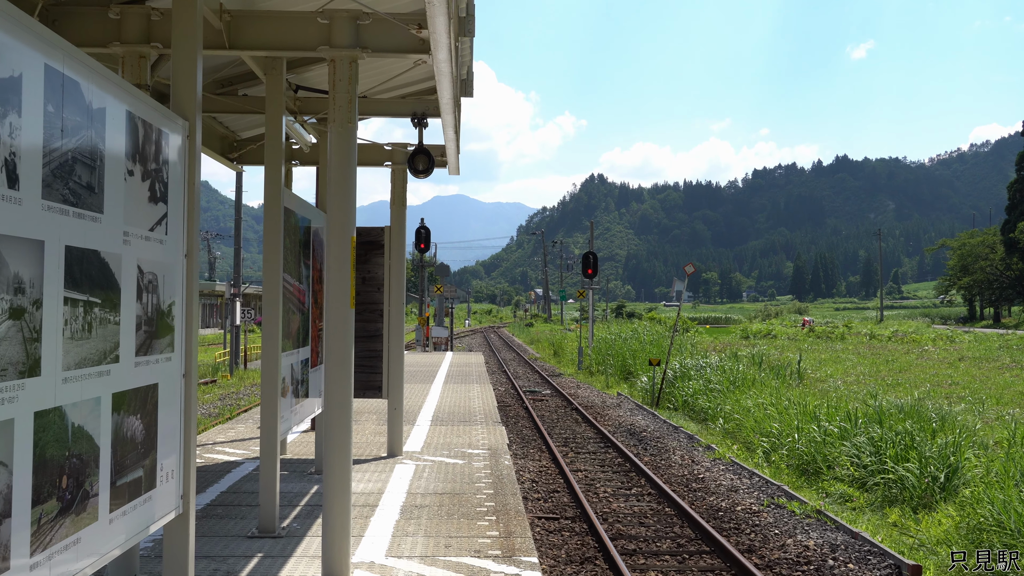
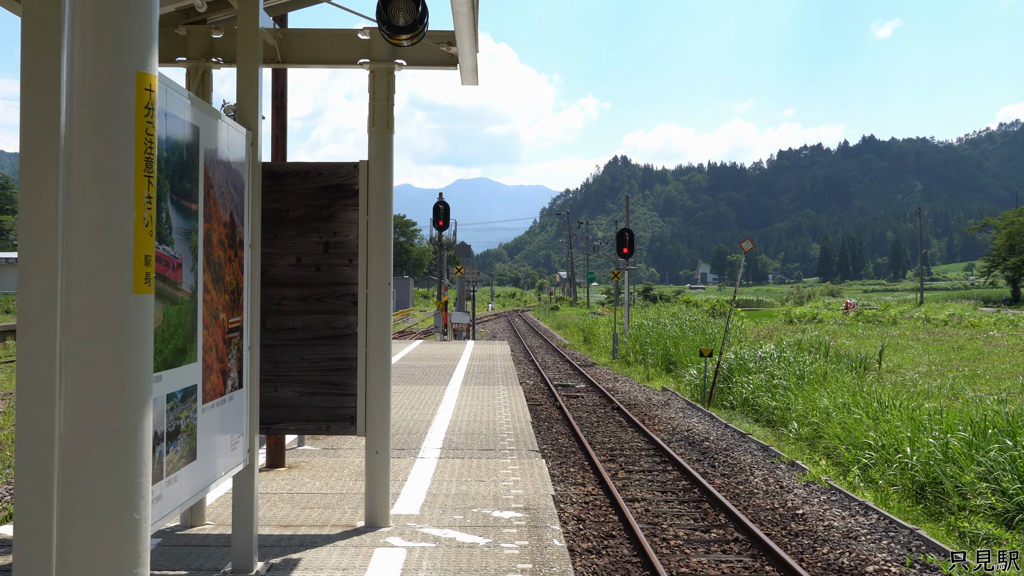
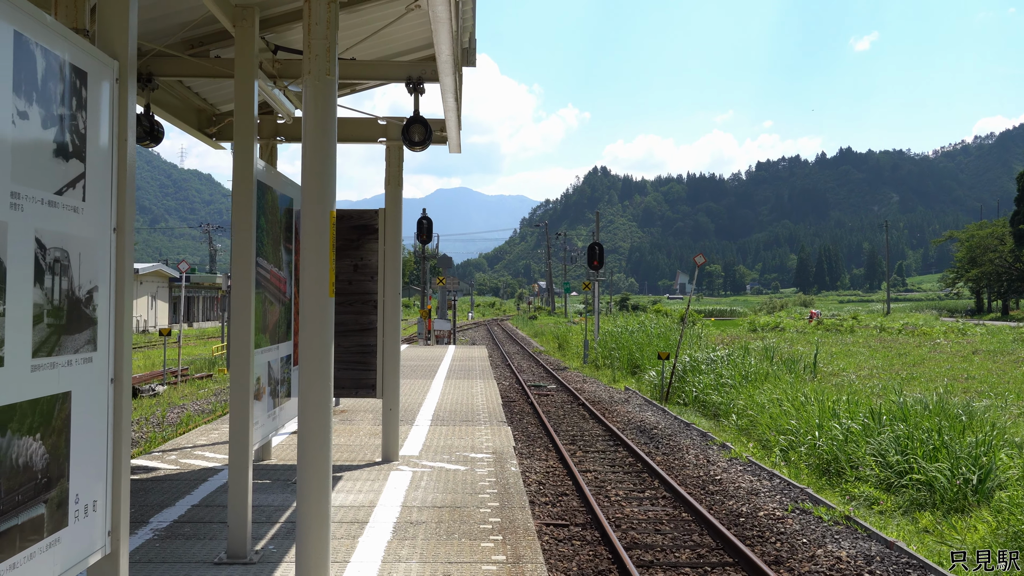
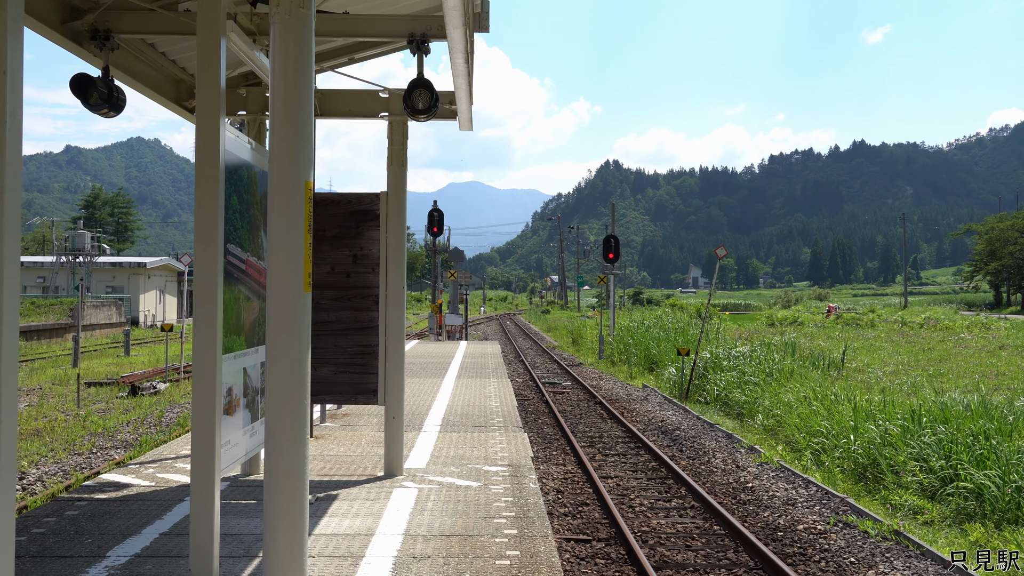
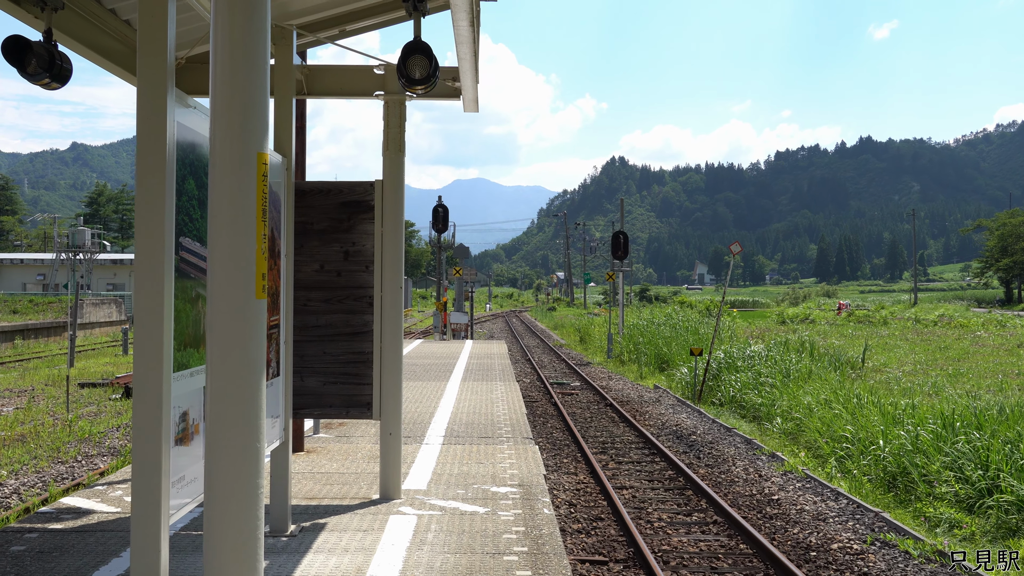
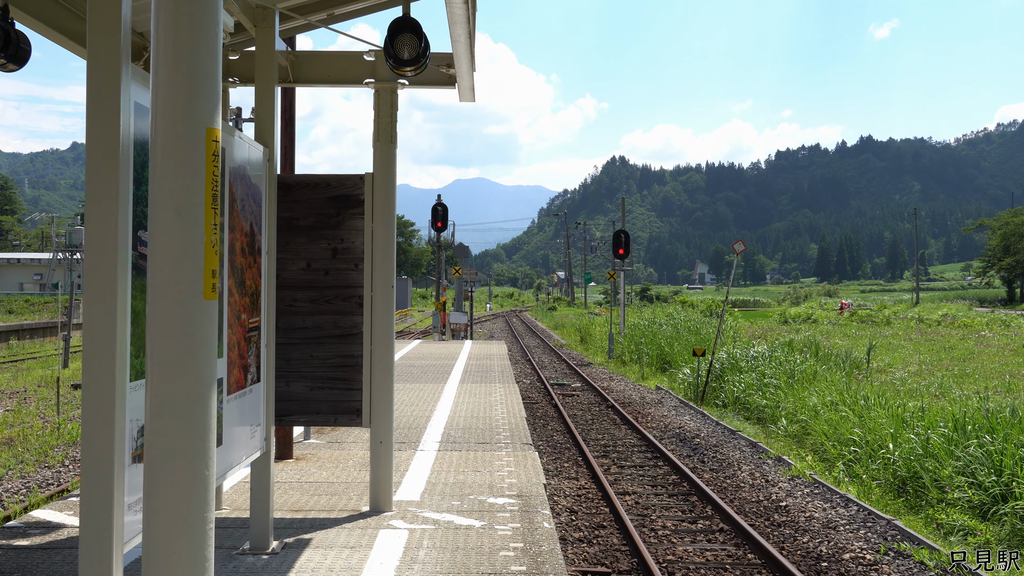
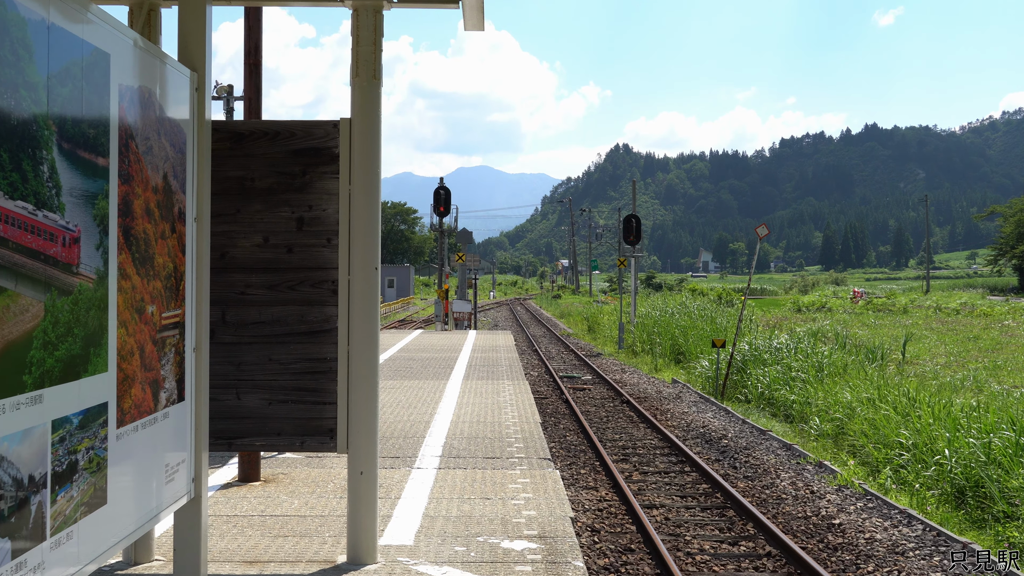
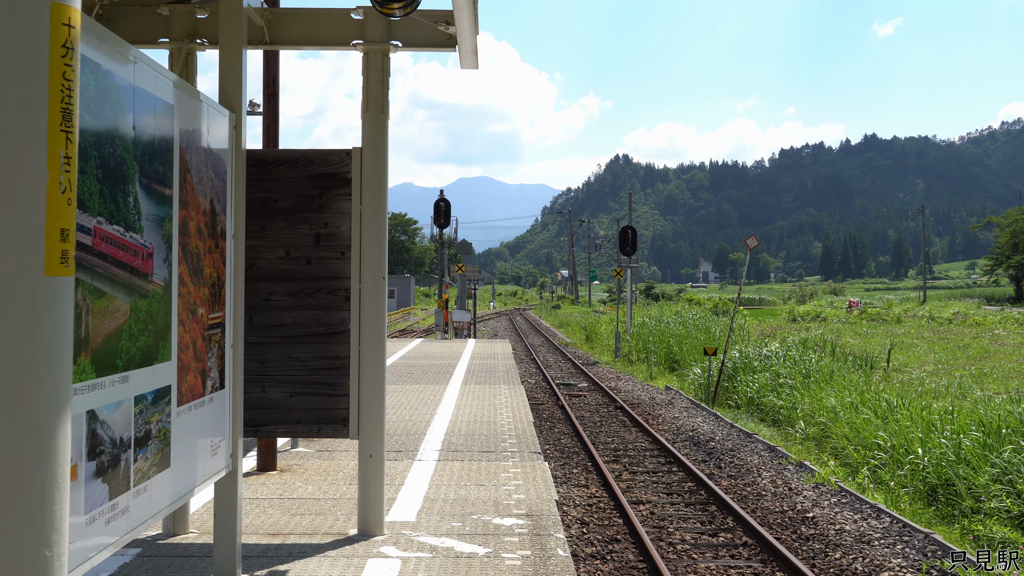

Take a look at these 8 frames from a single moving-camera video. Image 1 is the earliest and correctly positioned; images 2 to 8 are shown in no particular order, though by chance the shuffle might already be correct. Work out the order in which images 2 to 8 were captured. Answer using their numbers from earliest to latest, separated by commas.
3, 4, 5, 6, 2, 8, 7
